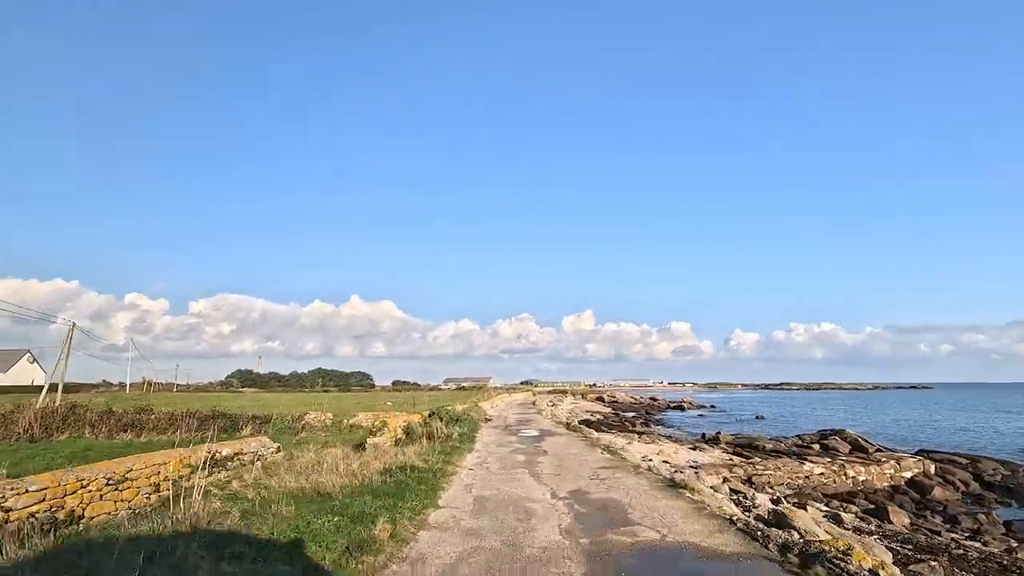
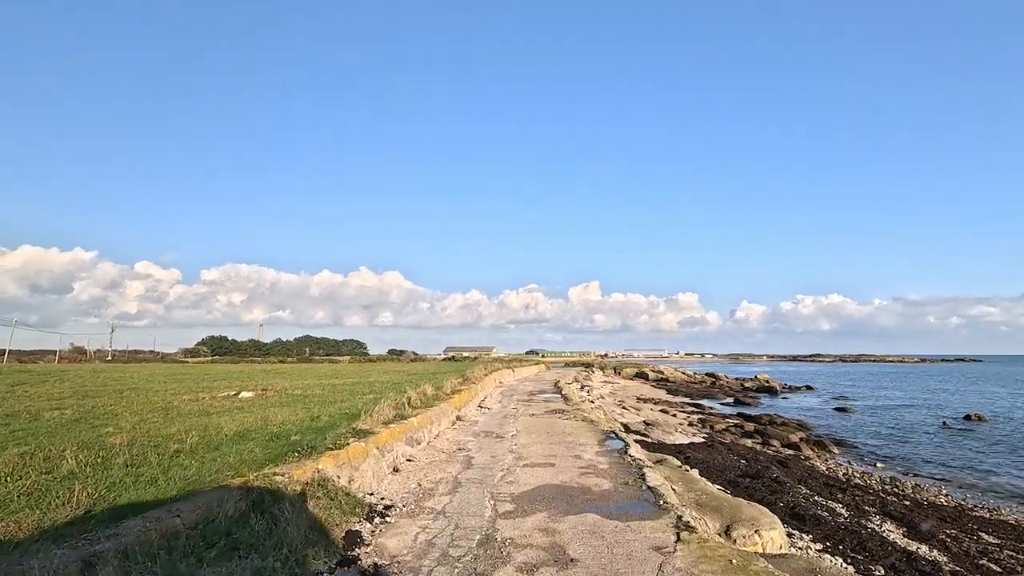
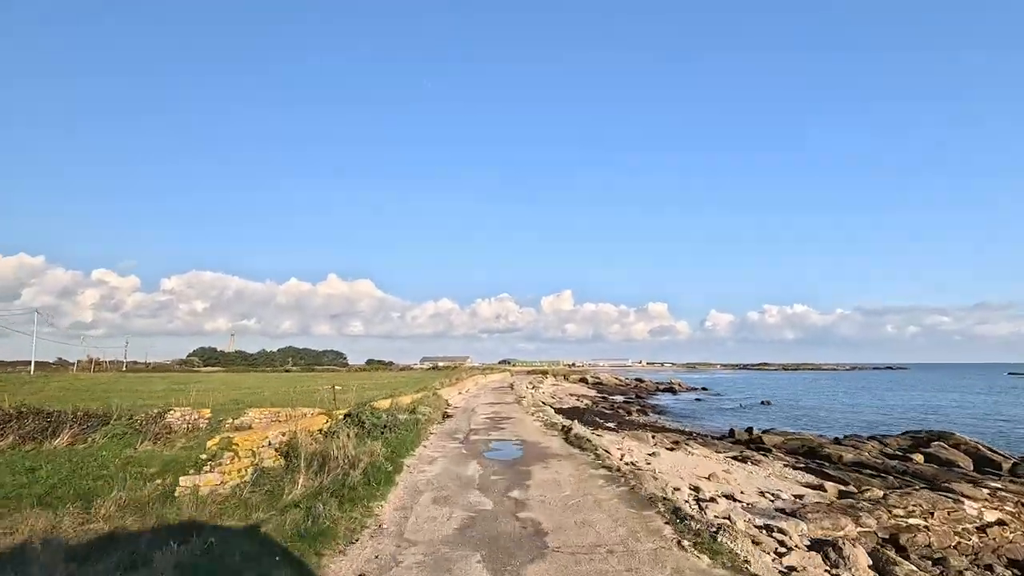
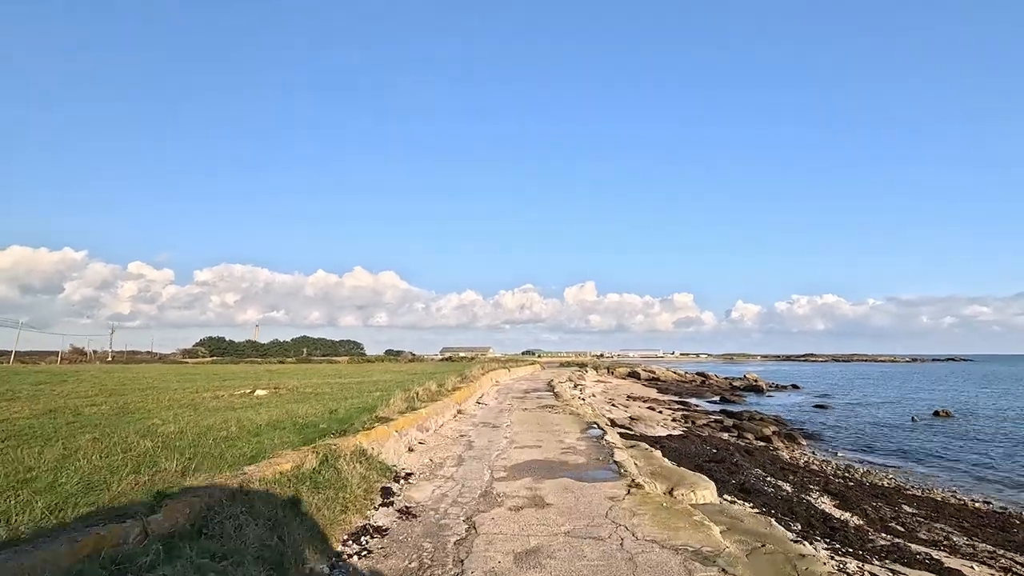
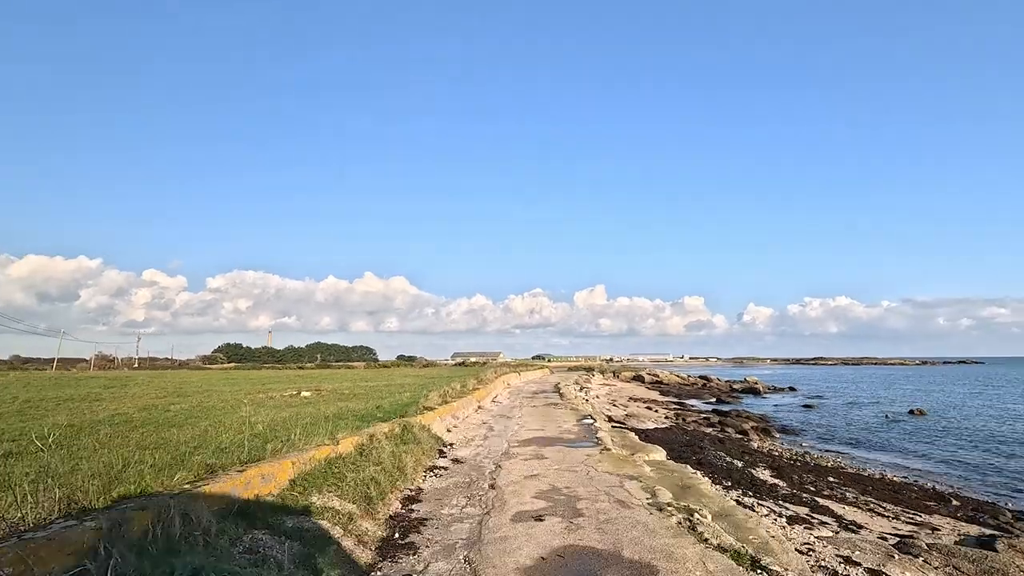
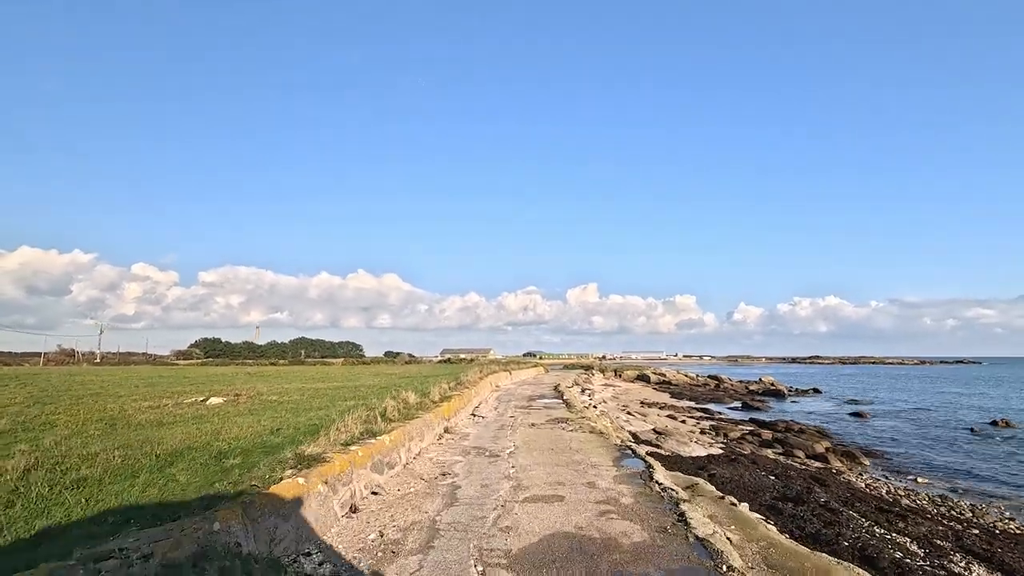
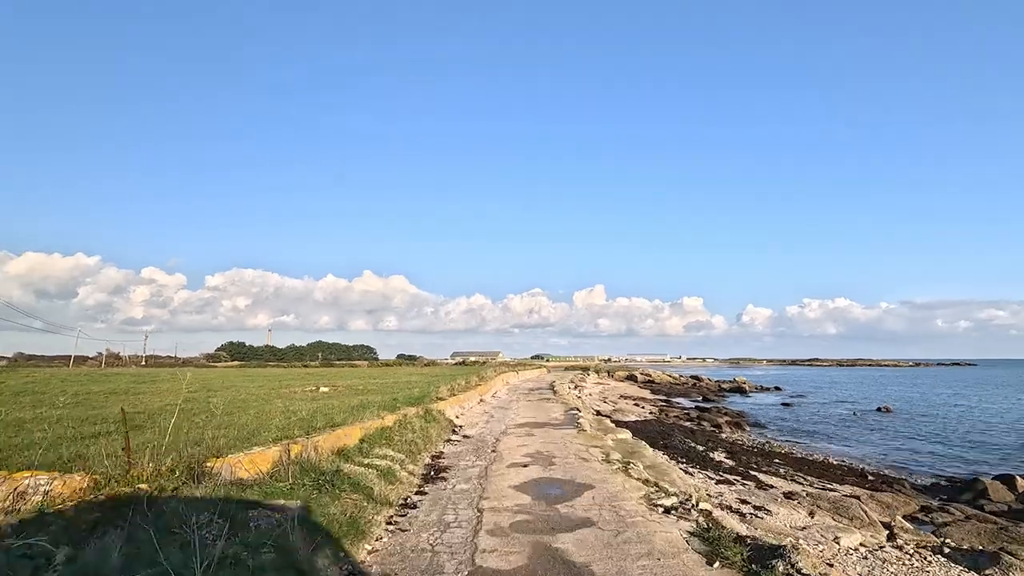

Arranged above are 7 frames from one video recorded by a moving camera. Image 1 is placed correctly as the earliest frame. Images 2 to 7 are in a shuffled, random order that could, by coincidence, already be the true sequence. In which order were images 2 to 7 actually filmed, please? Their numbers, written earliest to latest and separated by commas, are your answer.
3, 7, 5, 4, 2, 6
